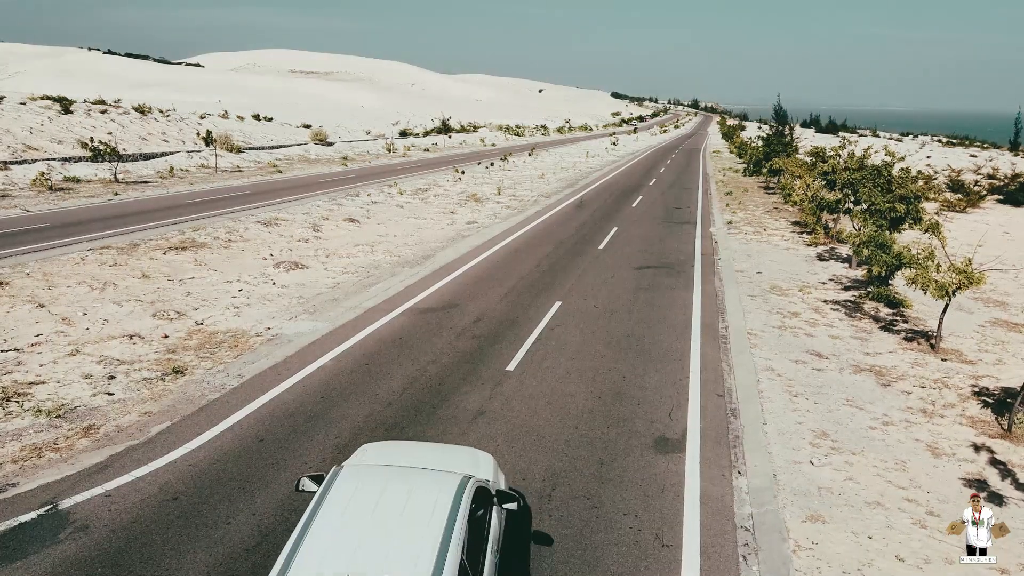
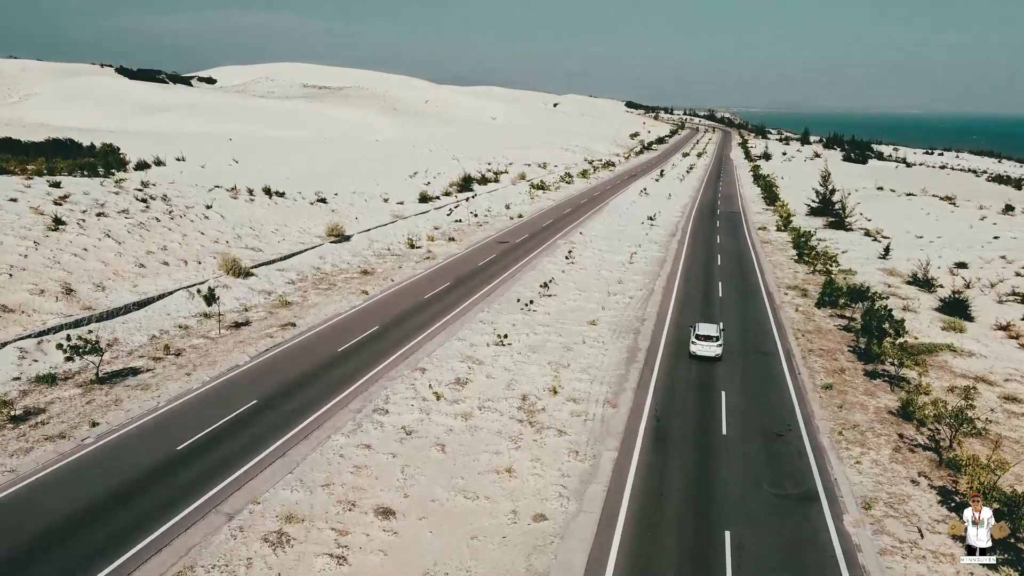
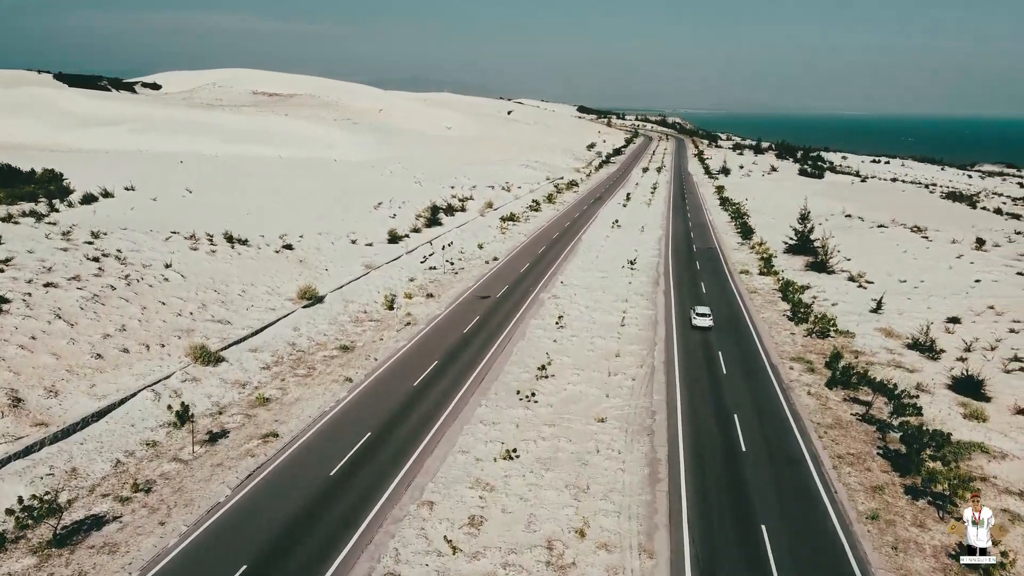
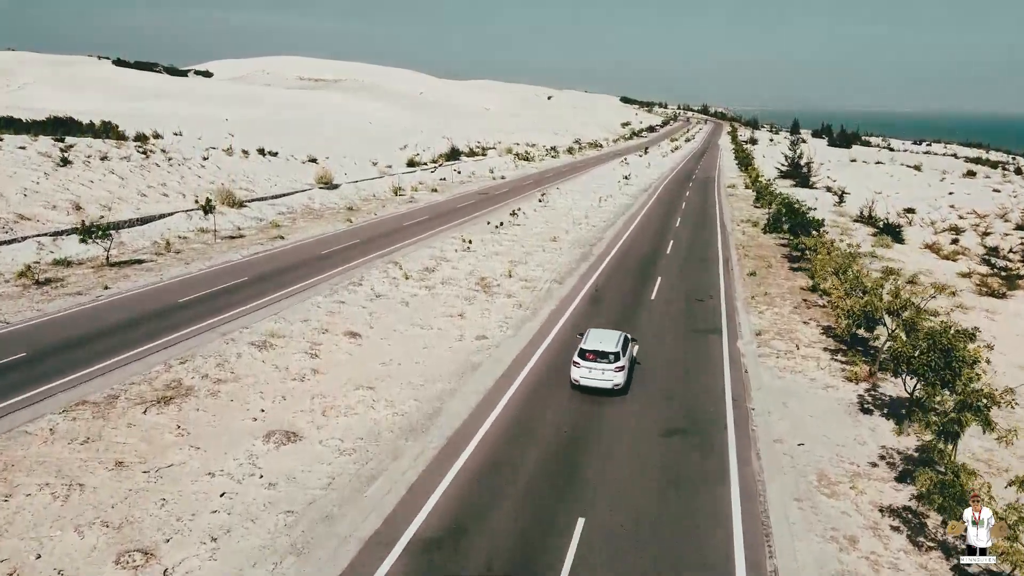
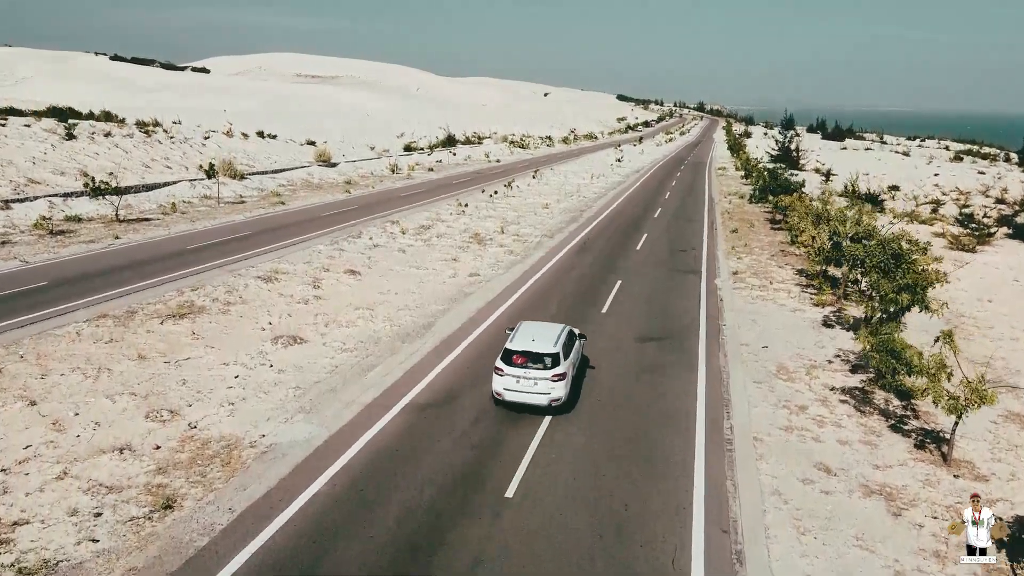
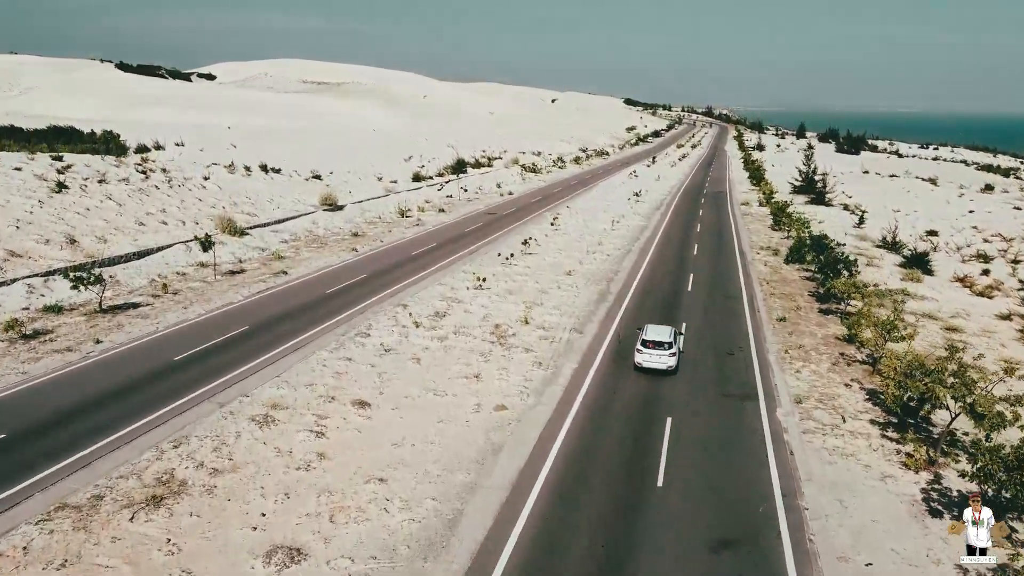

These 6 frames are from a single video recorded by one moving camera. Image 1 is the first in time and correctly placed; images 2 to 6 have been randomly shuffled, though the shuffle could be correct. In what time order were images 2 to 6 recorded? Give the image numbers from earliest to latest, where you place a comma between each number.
5, 4, 6, 2, 3
